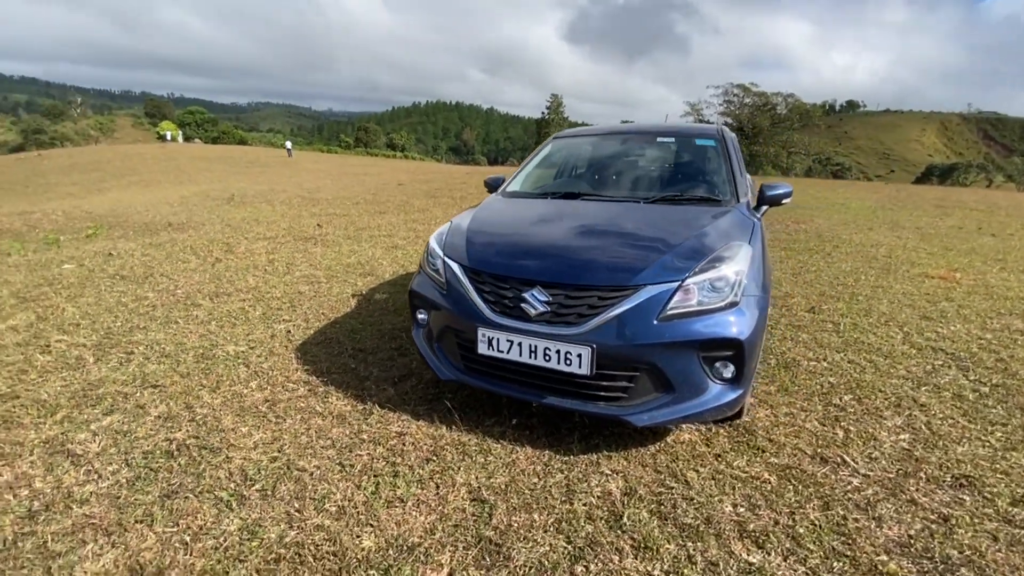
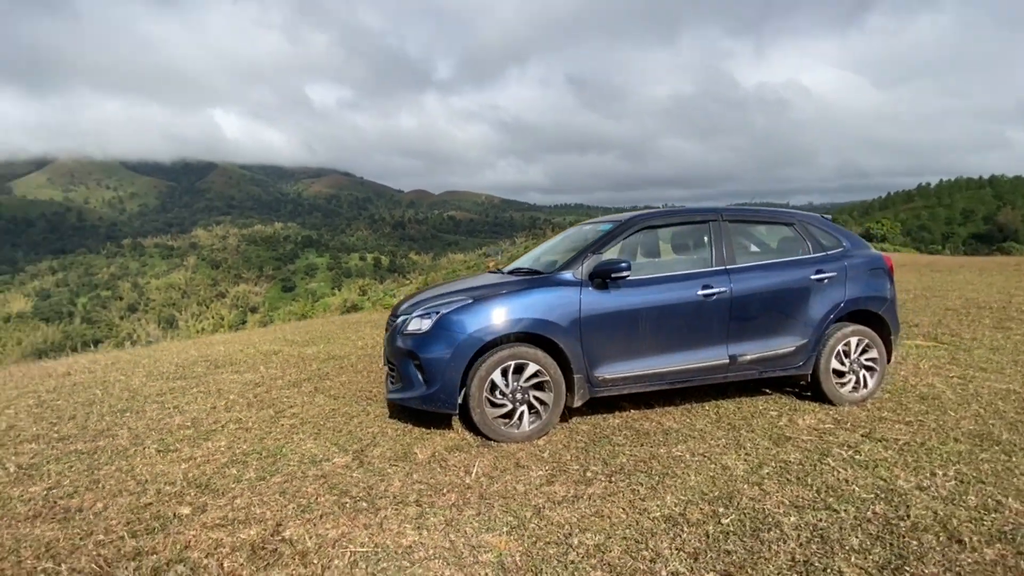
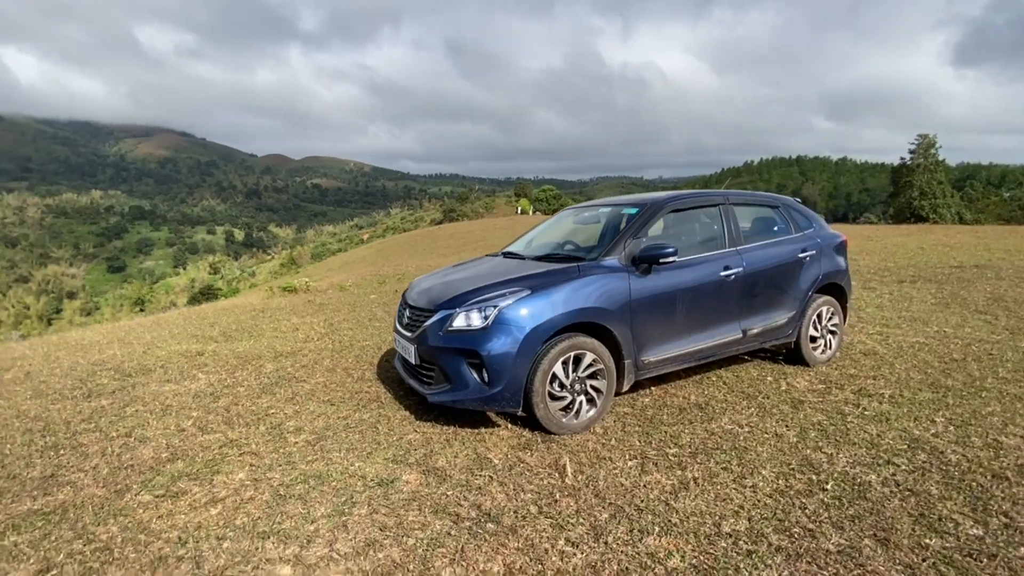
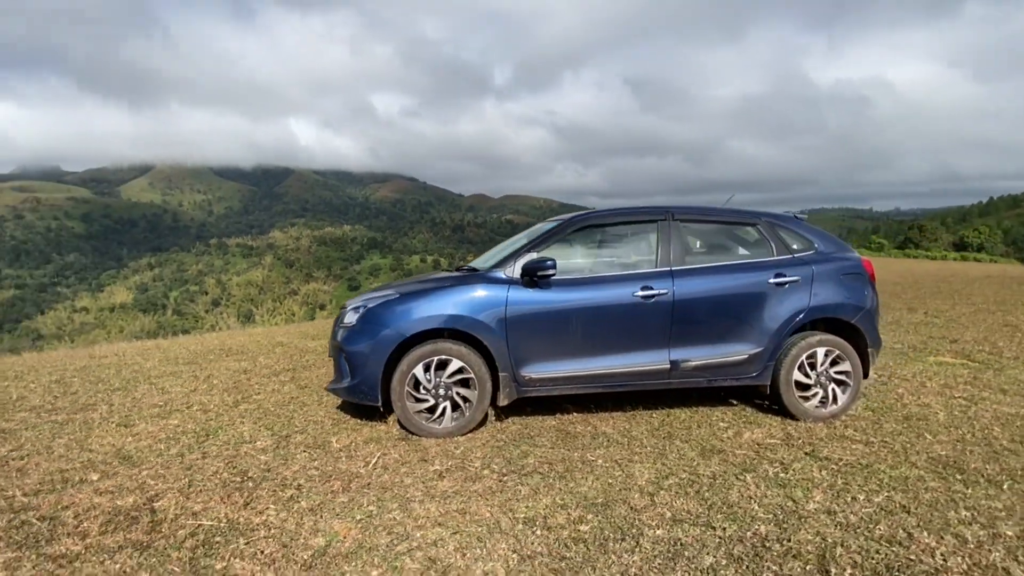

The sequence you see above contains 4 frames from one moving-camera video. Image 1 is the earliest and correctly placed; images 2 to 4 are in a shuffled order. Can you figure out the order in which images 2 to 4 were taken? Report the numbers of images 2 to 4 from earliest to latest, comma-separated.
3, 2, 4
